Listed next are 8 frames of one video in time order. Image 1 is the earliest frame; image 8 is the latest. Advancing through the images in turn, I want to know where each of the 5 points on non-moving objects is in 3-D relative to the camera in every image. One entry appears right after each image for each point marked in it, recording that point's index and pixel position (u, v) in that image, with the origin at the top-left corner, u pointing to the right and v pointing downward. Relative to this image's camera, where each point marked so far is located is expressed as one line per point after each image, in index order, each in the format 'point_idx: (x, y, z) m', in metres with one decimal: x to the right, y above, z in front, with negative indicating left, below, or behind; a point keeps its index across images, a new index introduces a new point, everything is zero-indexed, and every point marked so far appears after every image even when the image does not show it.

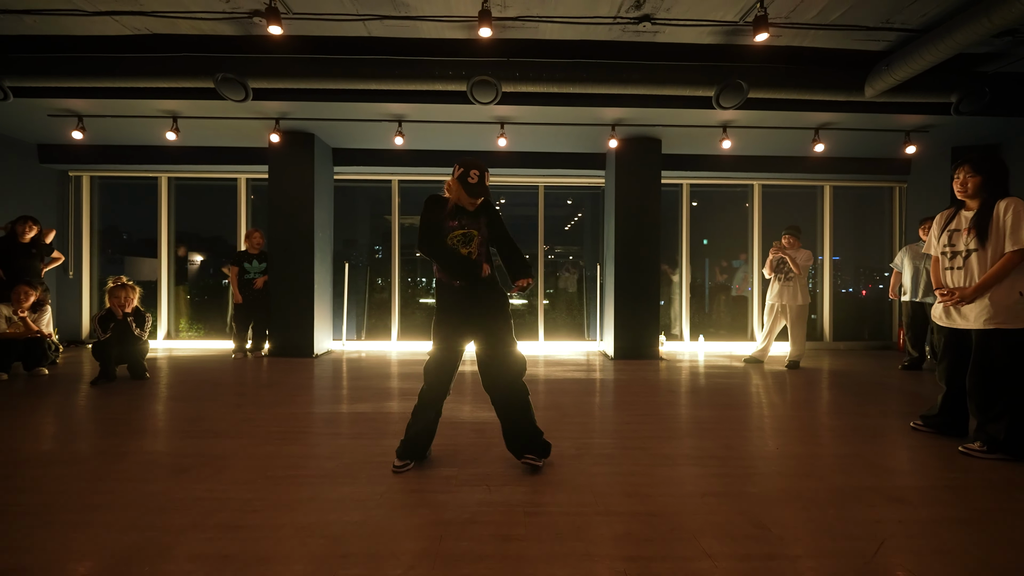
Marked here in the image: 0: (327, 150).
0: (-2.5, +1.8, +6.3) m
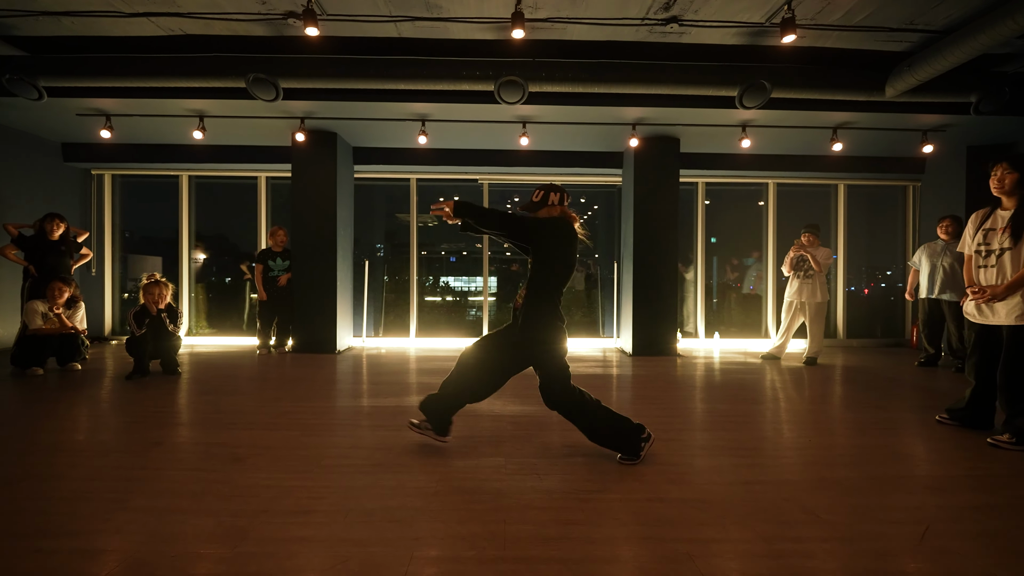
0: (-2.2, +1.9, +6.3) m
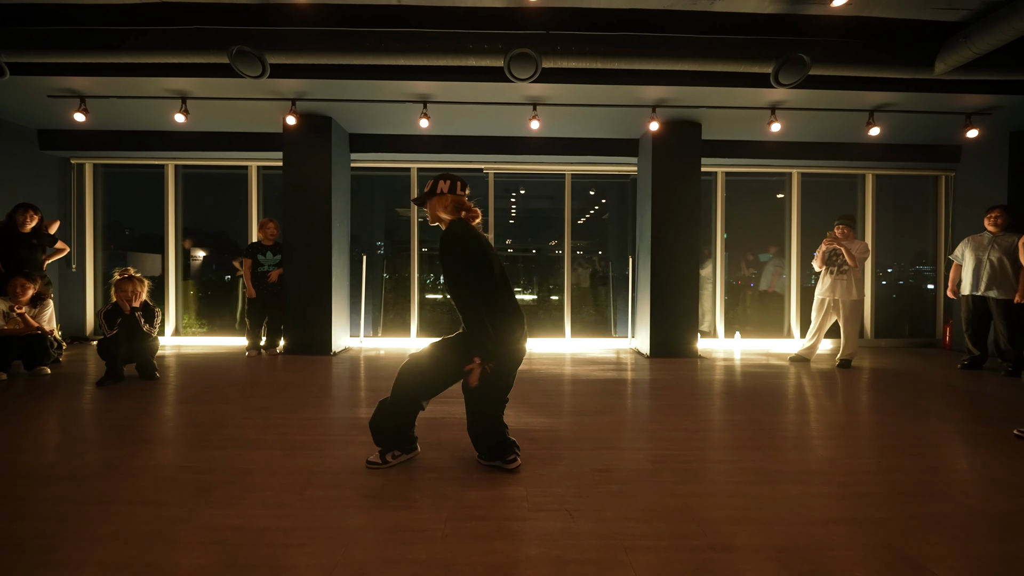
0: (-2.1, +1.9, +5.9) m
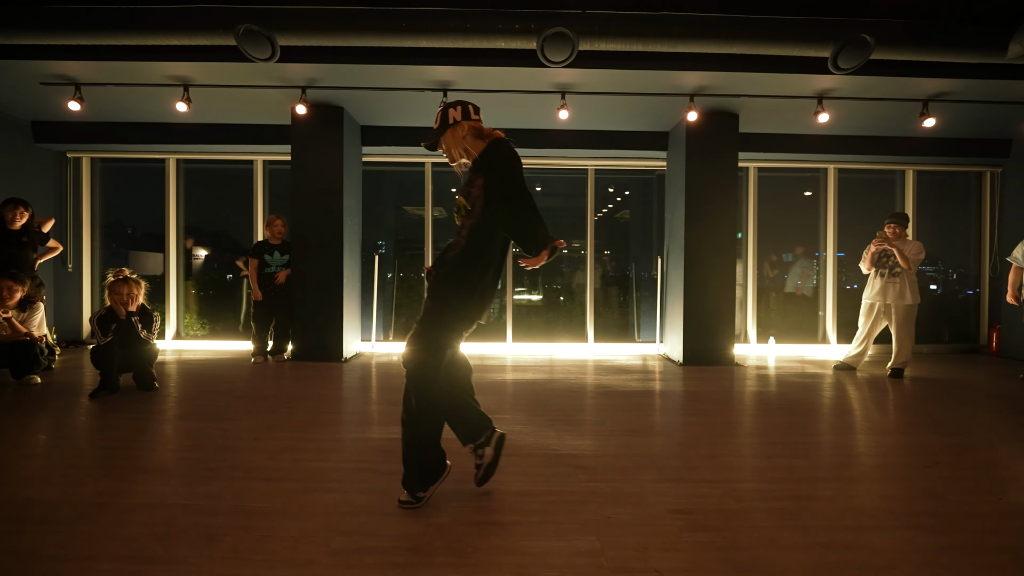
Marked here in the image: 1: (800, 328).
0: (-1.8, +1.9, +5.5) m
1: (+4.0, -0.6, +6.6) m
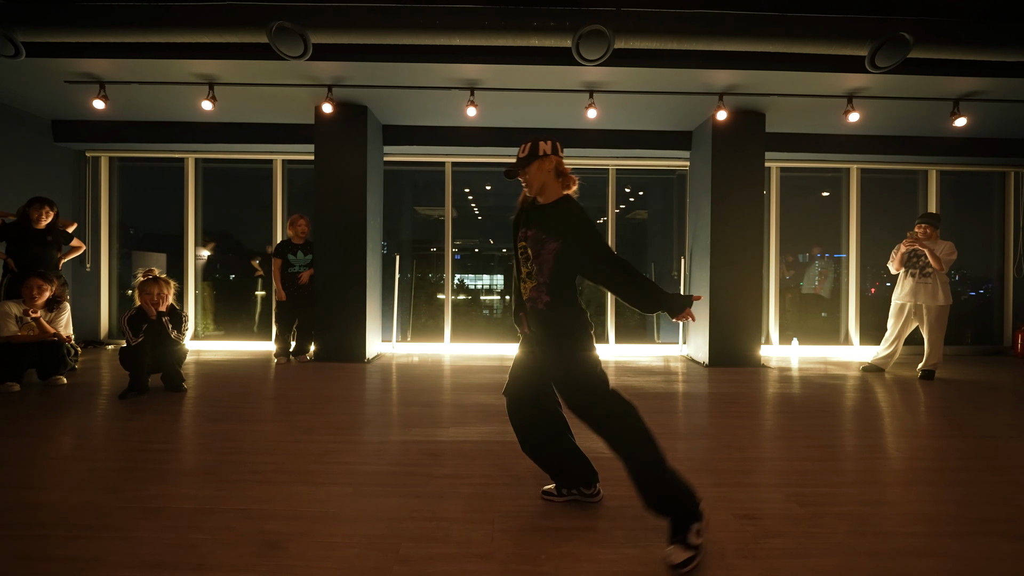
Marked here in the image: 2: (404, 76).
0: (-1.6, +1.9, +5.5) m
1: (+4.3, -0.6, +6.5) m
2: (-1.0, +2.0, +4.4) m
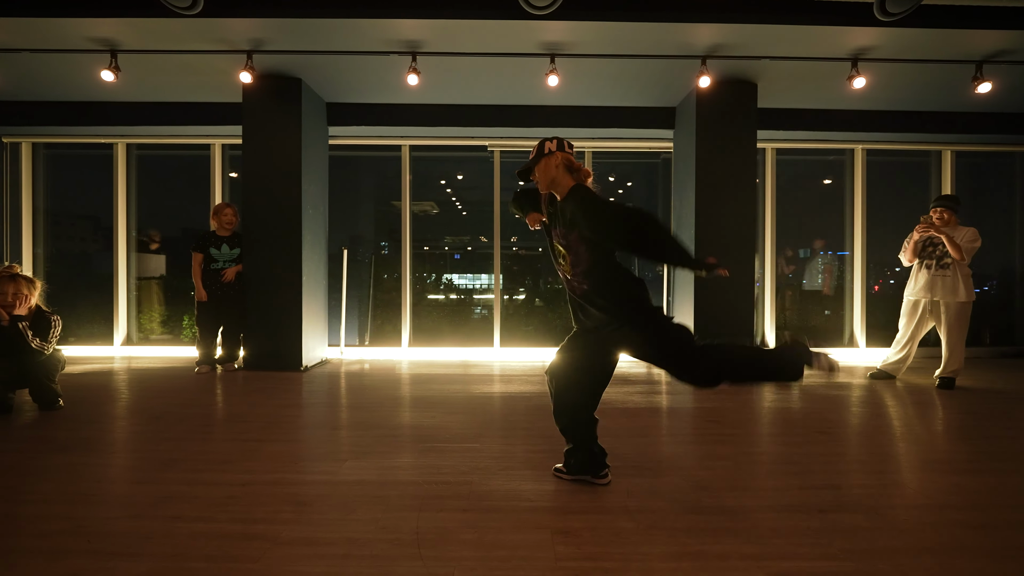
0: (-2.0, +1.9, +4.9) m
1: (+3.9, -0.5, +5.9) m
2: (-1.4, +2.0, +3.7) m
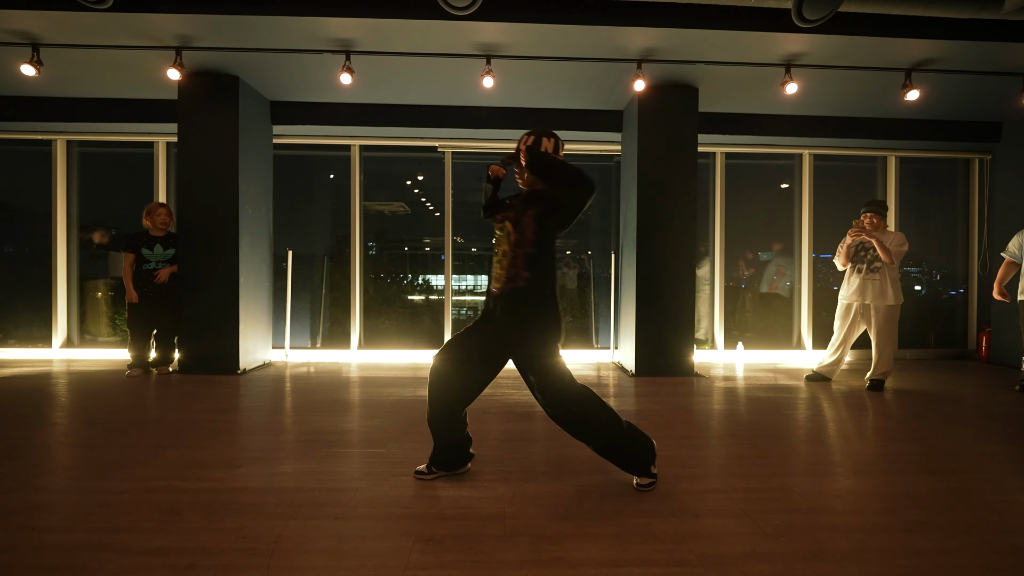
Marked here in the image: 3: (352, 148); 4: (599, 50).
0: (-2.6, +1.9, +4.8) m
1: (+3.3, -0.6, +5.9) m
2: (-2.0, +2.0, +3.7) m
3: (-1.9, +1.7, +5.7) m
4: (+0.7, +1.9, +3.8) m
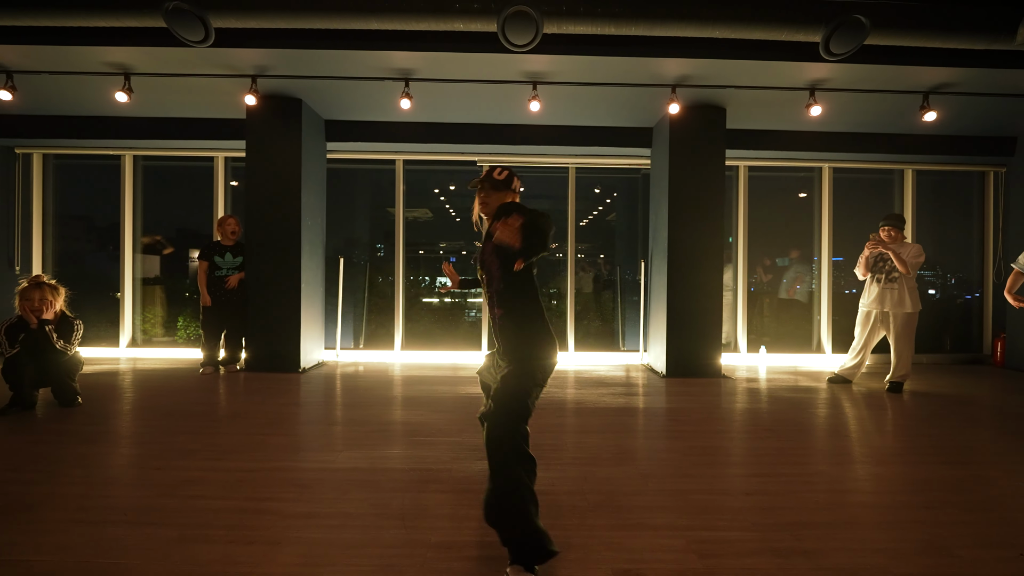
0: (-2.1, +1.8, +5.2) m
1: (+3.7, -0.6, +6.2) m
2: (-1.6, +1.9, +4.1) m
3: (-1.5, +1.6, +6.1) m
4: (+1.1, +1.9, +4.1) m
